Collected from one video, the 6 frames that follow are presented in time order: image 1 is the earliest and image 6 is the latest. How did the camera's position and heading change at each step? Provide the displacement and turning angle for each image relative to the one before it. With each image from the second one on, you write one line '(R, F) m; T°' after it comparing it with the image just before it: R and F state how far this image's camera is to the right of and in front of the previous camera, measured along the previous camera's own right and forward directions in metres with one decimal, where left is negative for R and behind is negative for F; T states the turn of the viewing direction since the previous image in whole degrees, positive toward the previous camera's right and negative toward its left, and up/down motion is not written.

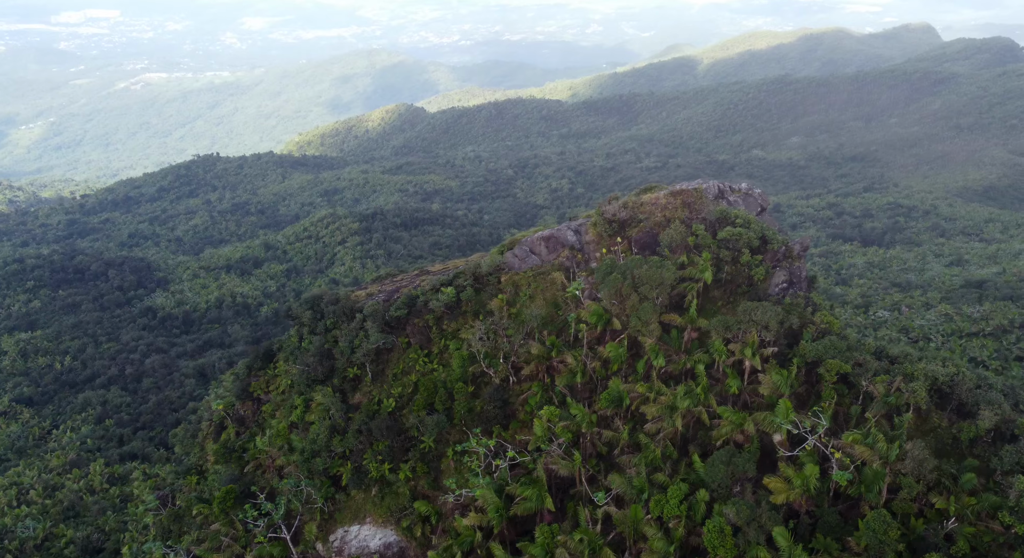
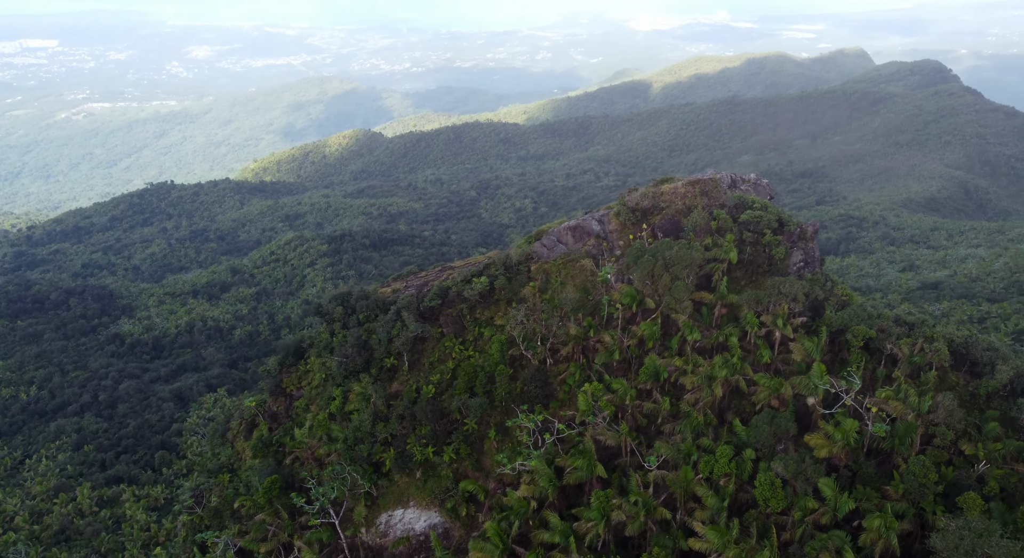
(-2.4, -0.9) m; +3°
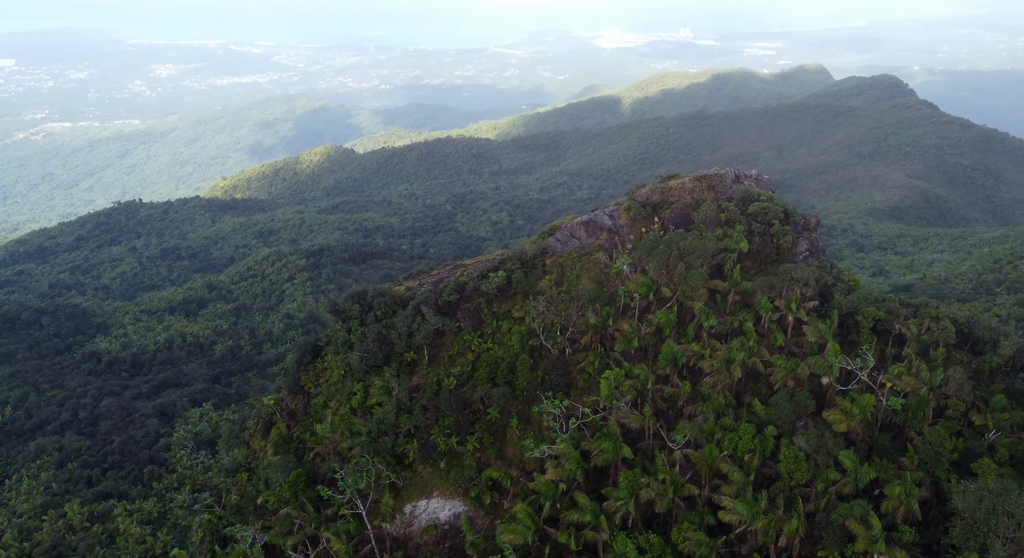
(-1.5, -0.6) m; +2°
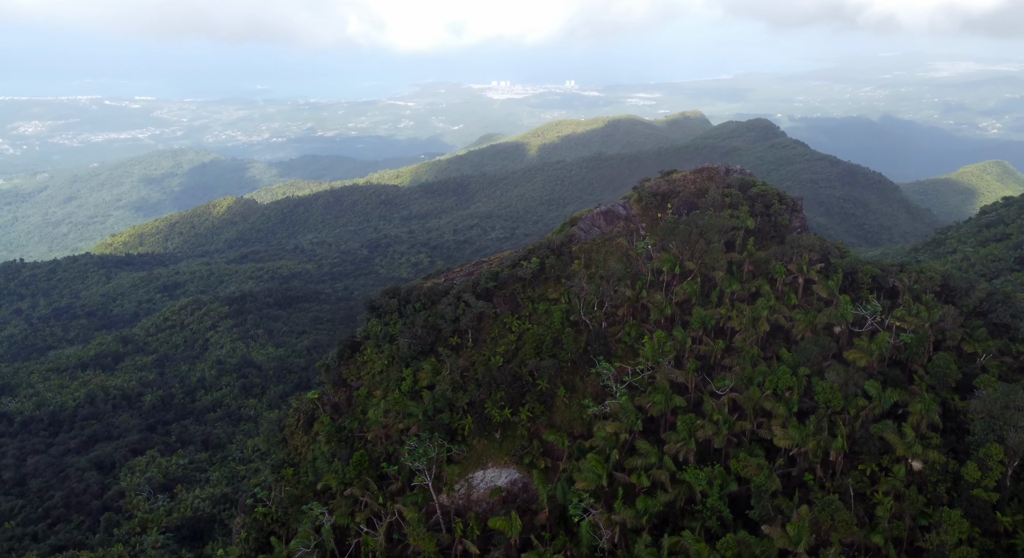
(-4.6, -1.9) m; +7°
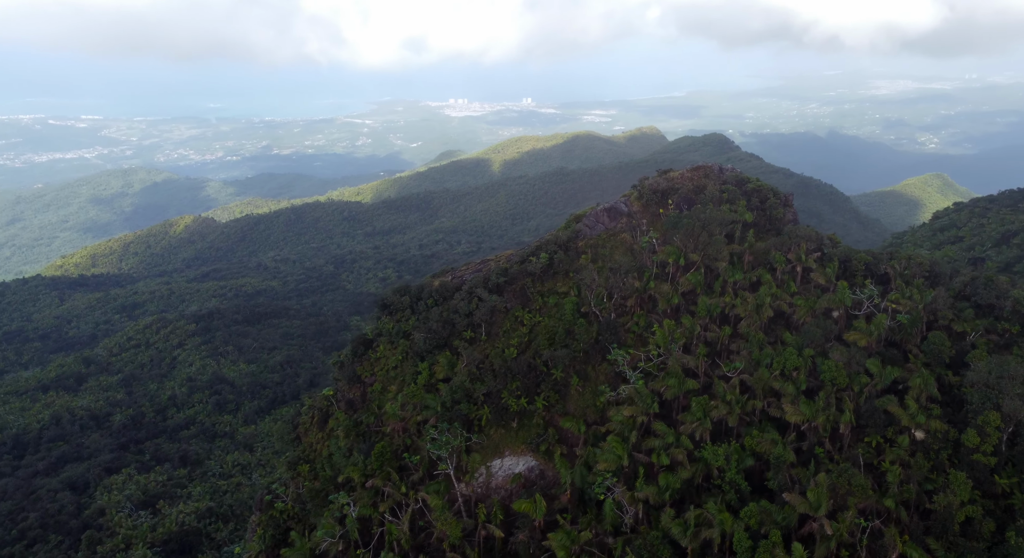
(-1.8, -0.8) m; +3°
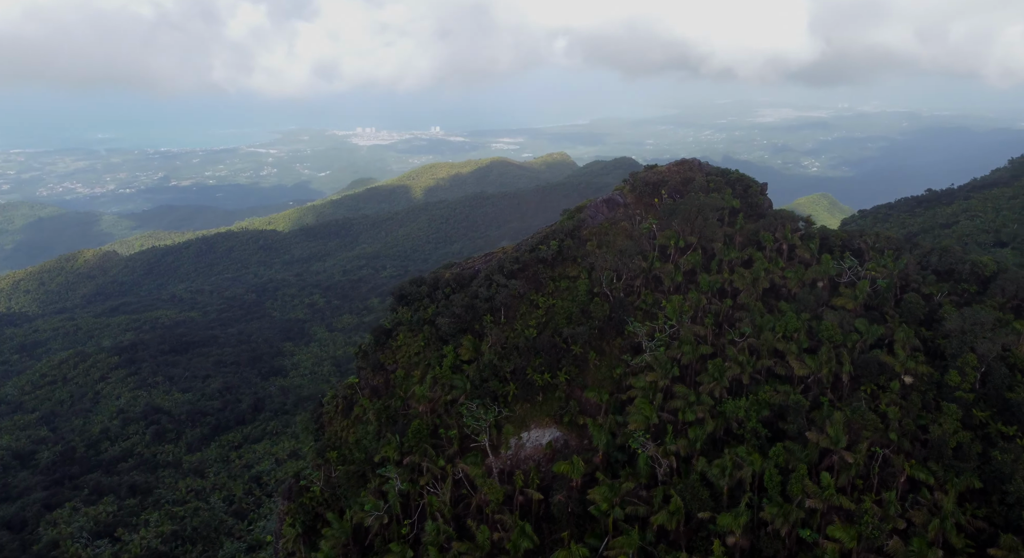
(-3.8, -1.7) m; +6°
